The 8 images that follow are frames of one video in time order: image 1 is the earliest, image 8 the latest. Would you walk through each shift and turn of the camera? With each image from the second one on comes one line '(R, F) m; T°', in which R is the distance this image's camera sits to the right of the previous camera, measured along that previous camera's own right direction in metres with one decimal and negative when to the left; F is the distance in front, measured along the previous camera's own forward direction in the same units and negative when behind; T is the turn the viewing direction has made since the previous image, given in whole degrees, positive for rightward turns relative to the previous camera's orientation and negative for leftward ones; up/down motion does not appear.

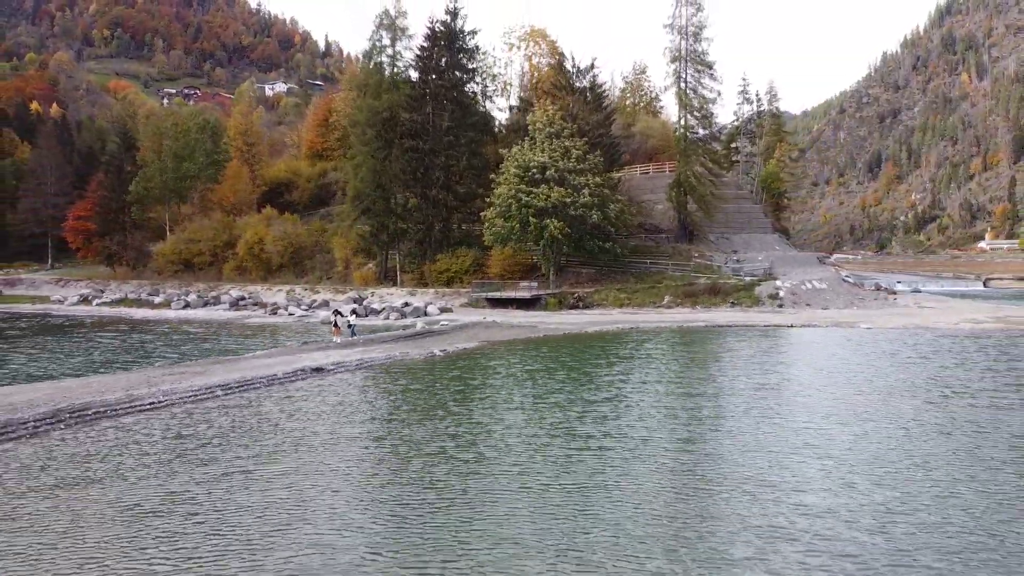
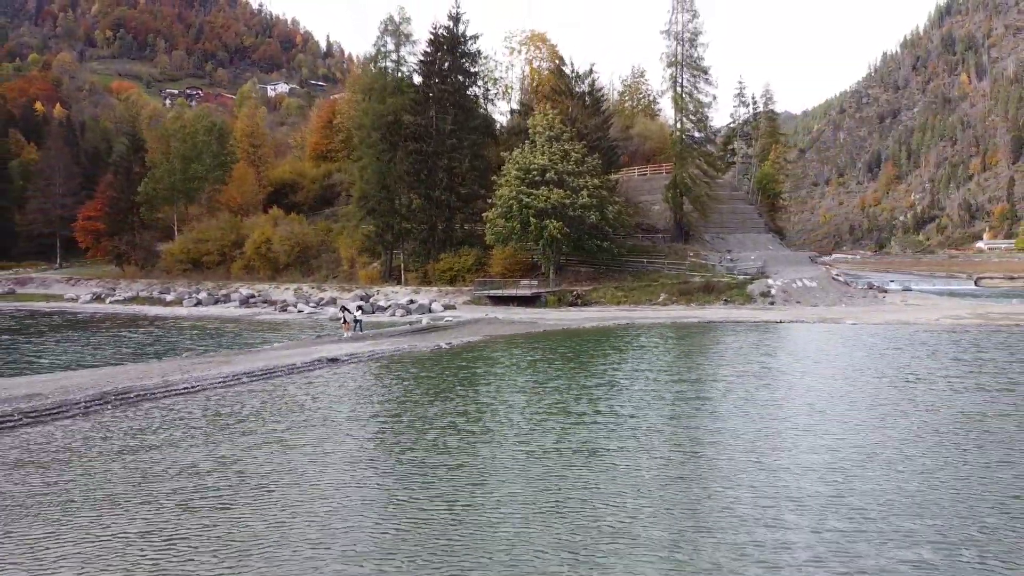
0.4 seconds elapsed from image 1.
(0.0, -1.5) m; 0°
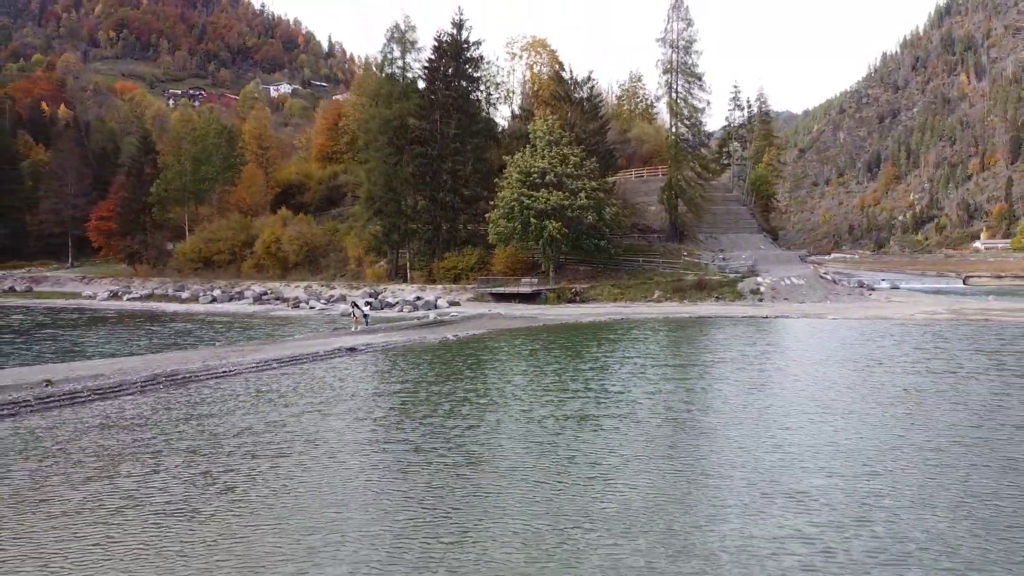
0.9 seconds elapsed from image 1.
(-0.1, -2.1) m; 0°
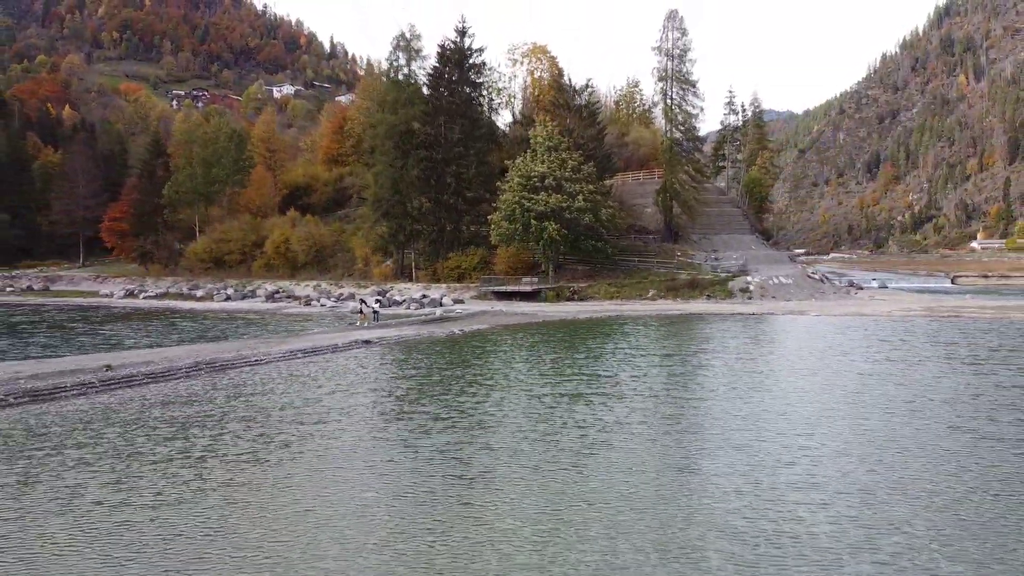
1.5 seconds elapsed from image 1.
(0.0, -2.2) m; 0°
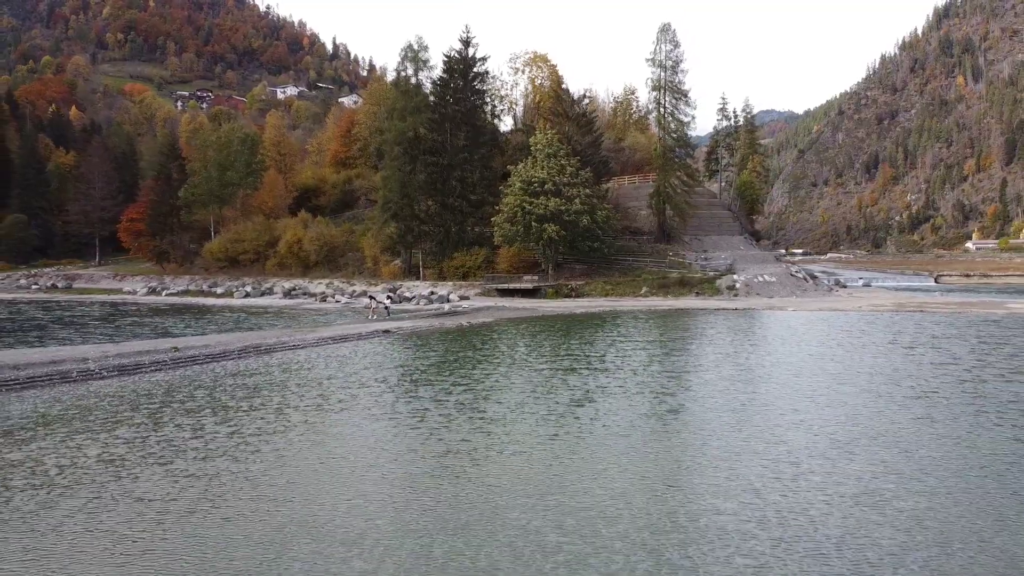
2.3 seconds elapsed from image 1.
(-0.1, -3.3) m; 0°
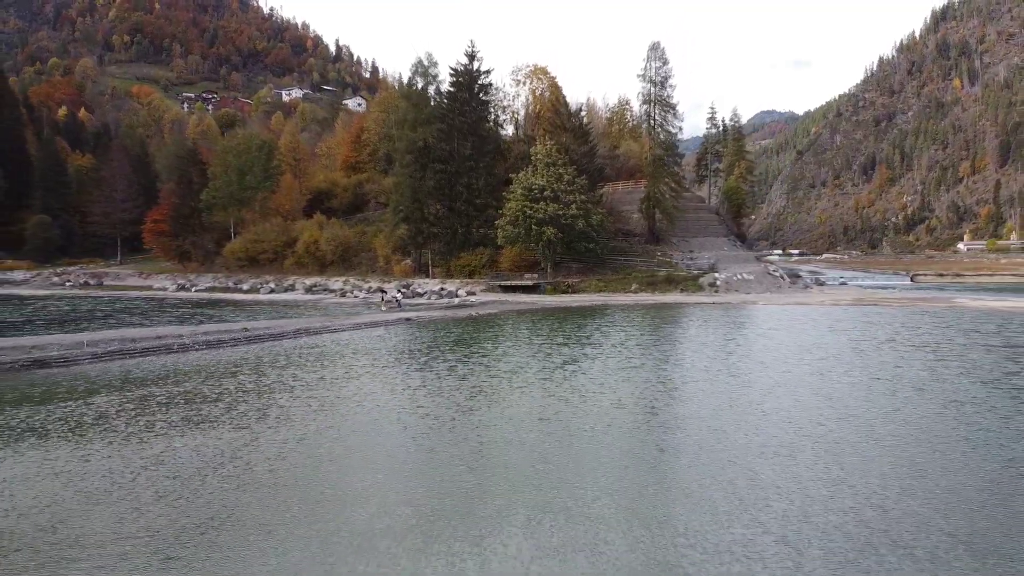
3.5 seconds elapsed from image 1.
(-0.1, -5.1) m; 0°
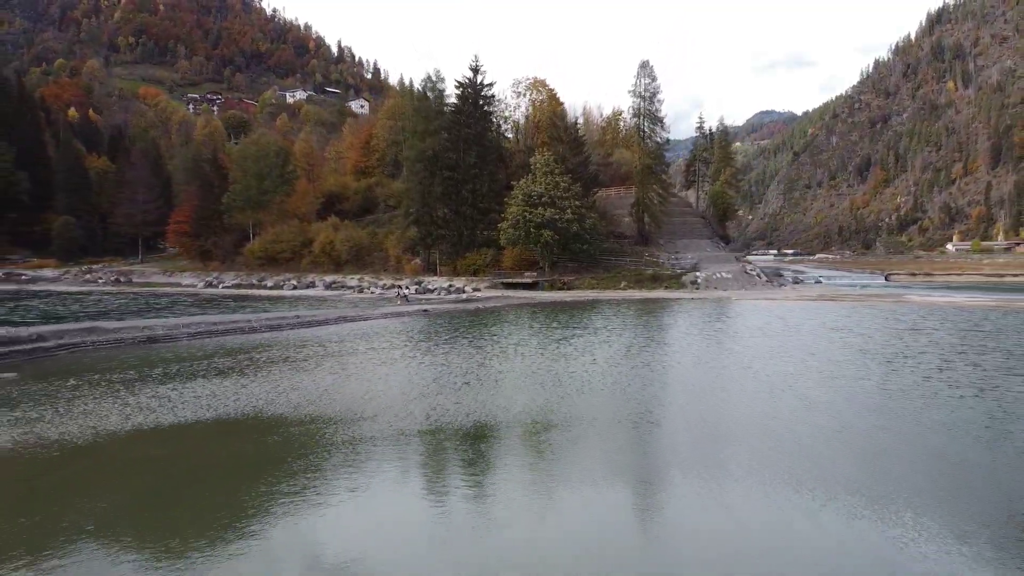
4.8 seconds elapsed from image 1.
(-0.2, -5.9) m; 0°
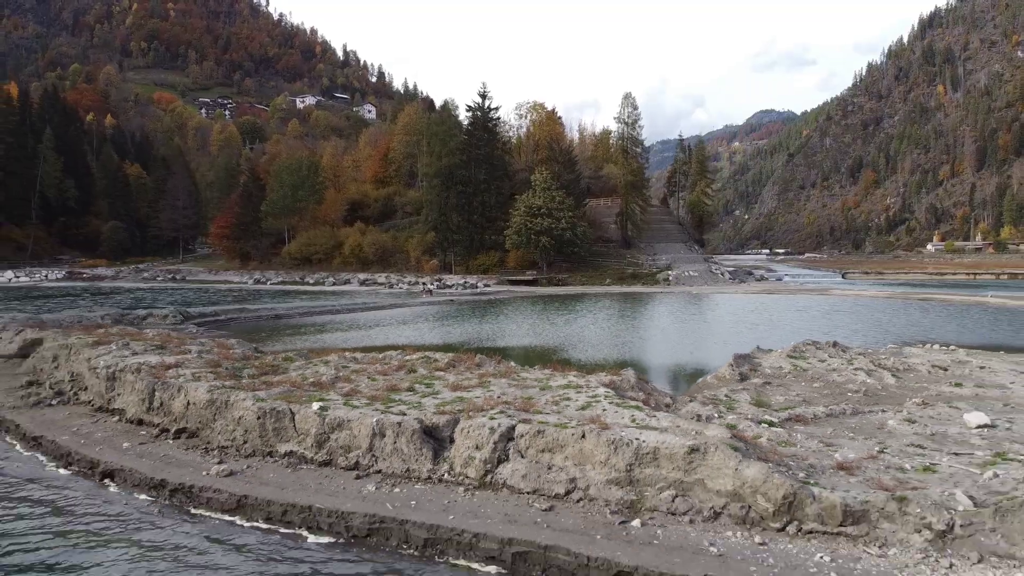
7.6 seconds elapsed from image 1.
(-0.4, -12.7) m; 0°
